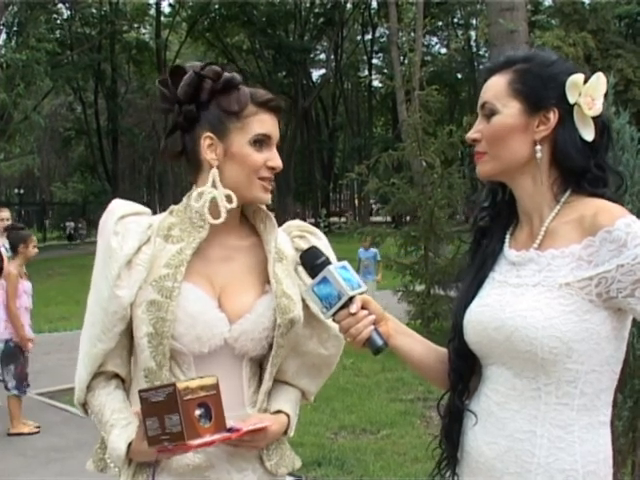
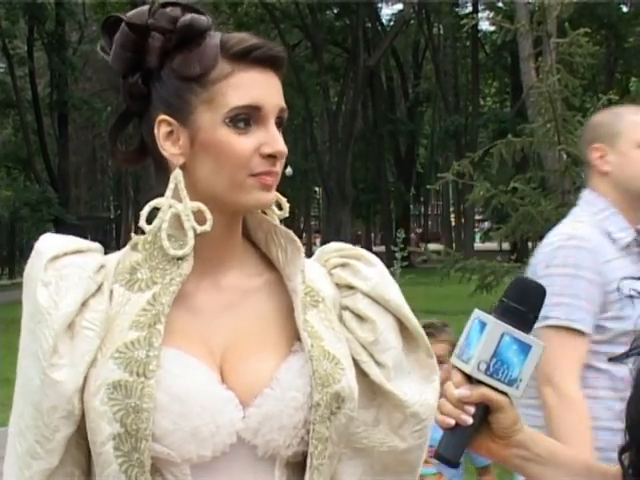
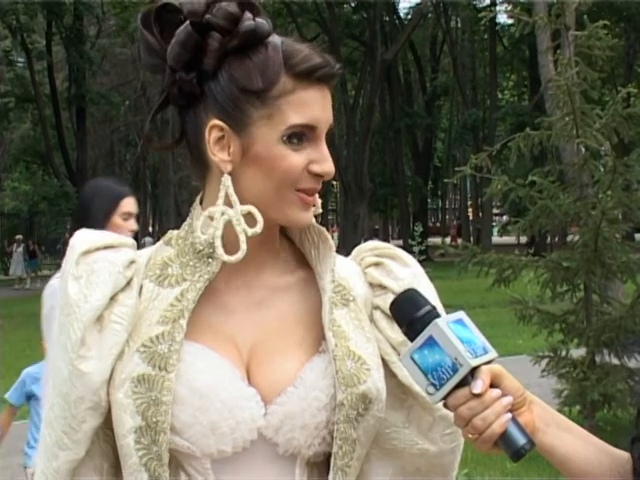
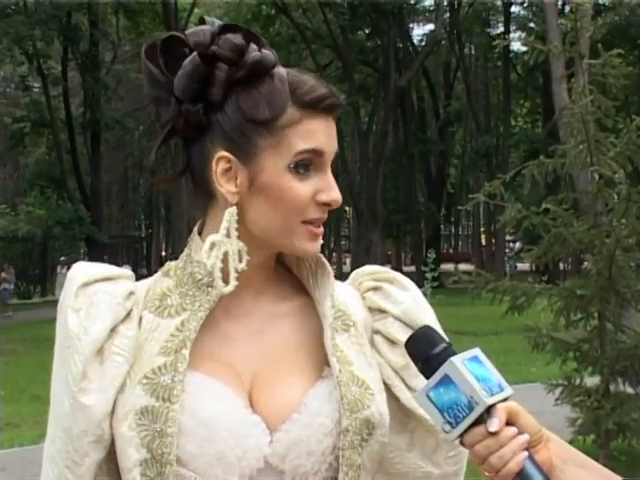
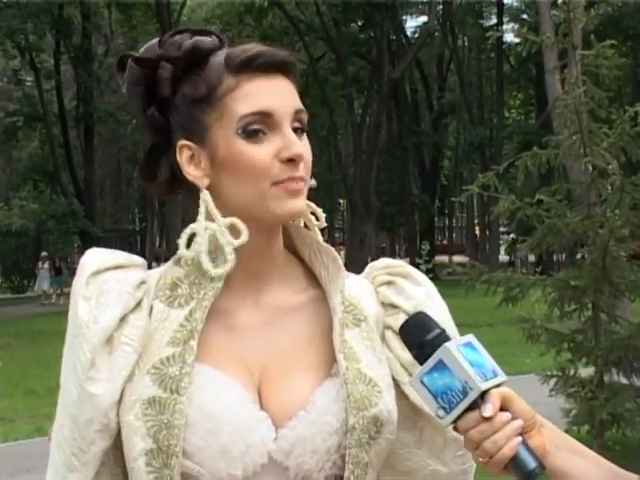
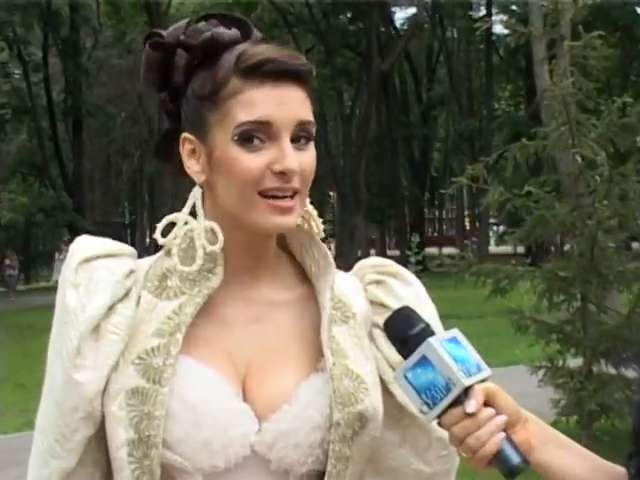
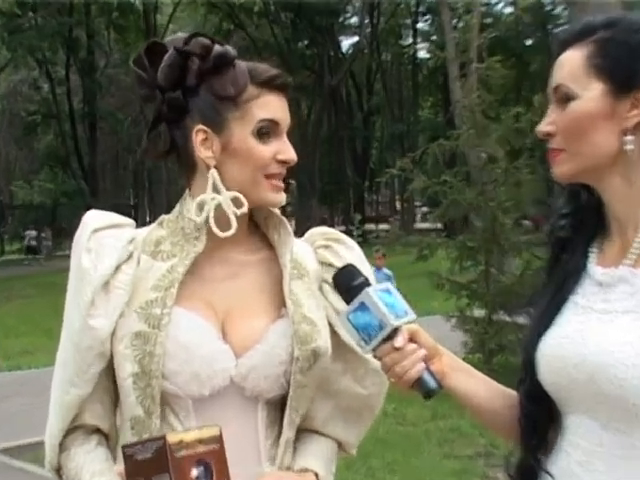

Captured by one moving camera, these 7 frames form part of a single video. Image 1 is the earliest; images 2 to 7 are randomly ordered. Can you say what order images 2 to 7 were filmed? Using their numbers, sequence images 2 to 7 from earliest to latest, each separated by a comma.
7, 6, 4, 5, 3, 2
